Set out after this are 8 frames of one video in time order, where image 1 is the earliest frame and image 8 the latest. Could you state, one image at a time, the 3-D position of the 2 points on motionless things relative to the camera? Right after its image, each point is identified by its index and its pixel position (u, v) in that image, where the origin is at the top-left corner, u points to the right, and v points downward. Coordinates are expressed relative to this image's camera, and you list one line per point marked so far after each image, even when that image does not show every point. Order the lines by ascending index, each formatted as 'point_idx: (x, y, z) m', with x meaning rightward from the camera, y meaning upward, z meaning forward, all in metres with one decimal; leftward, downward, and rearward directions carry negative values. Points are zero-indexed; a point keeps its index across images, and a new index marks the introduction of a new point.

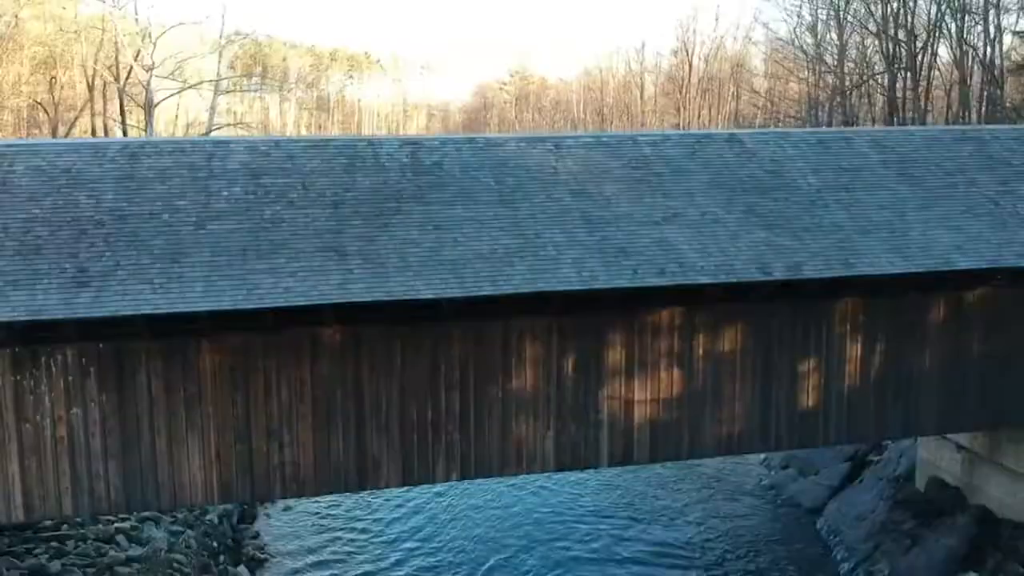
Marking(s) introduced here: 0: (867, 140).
0: (+3.9, +1.6, +10.9) m
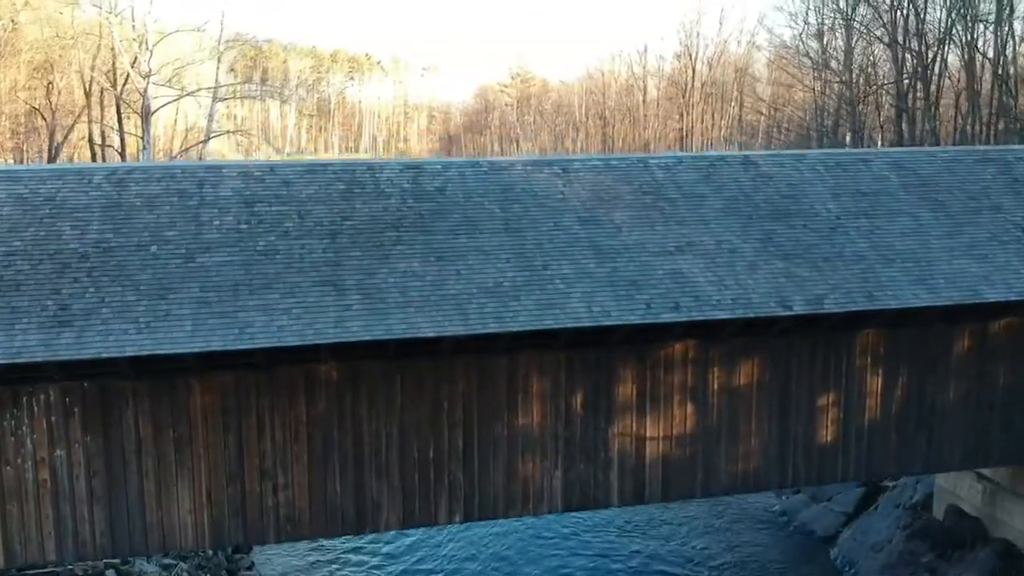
0: (+4.0, +1.3, +10.5) m
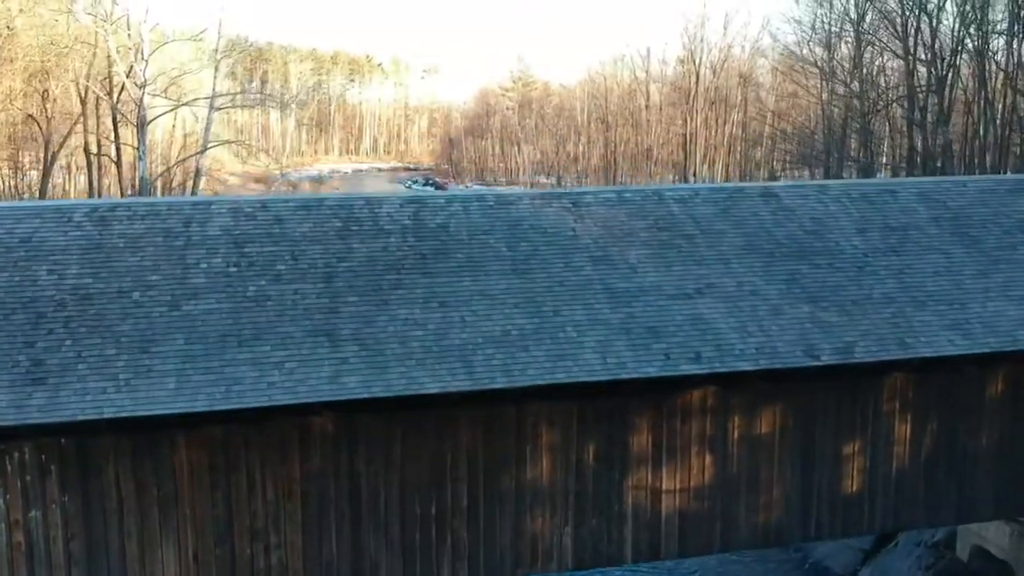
0: (+4.0, +0.9, +9.9) m
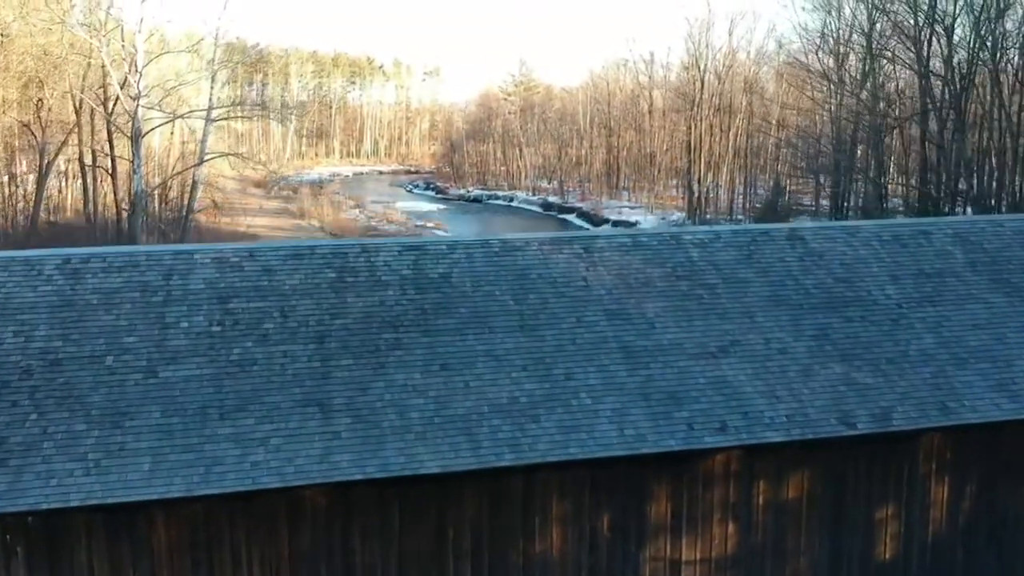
0: (+4.1, +0.5, +9.3) m
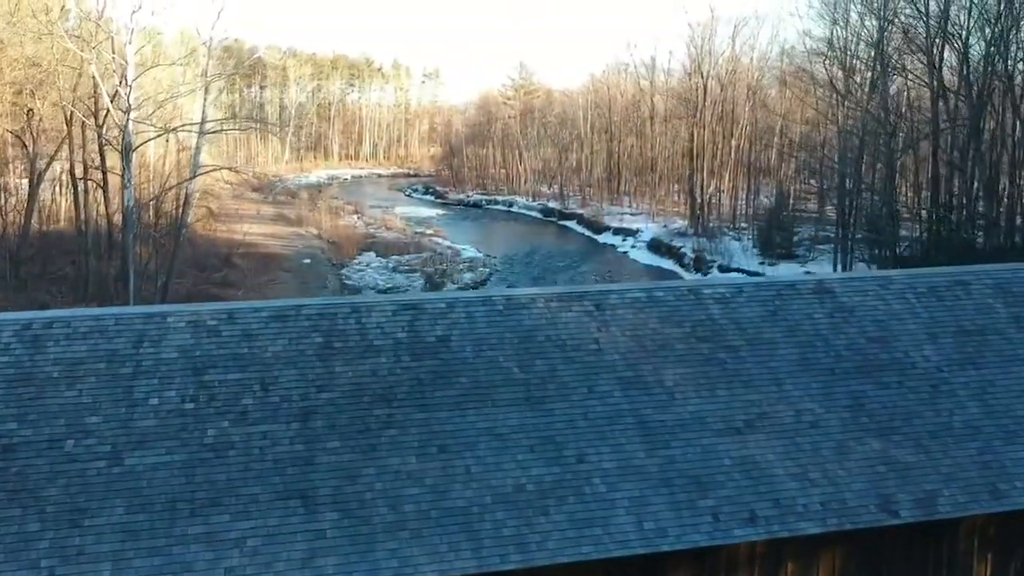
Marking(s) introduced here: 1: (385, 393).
0: (+4.1, 0.0, +8.6) m
1: (-0.9, -0.7, +6.8) m
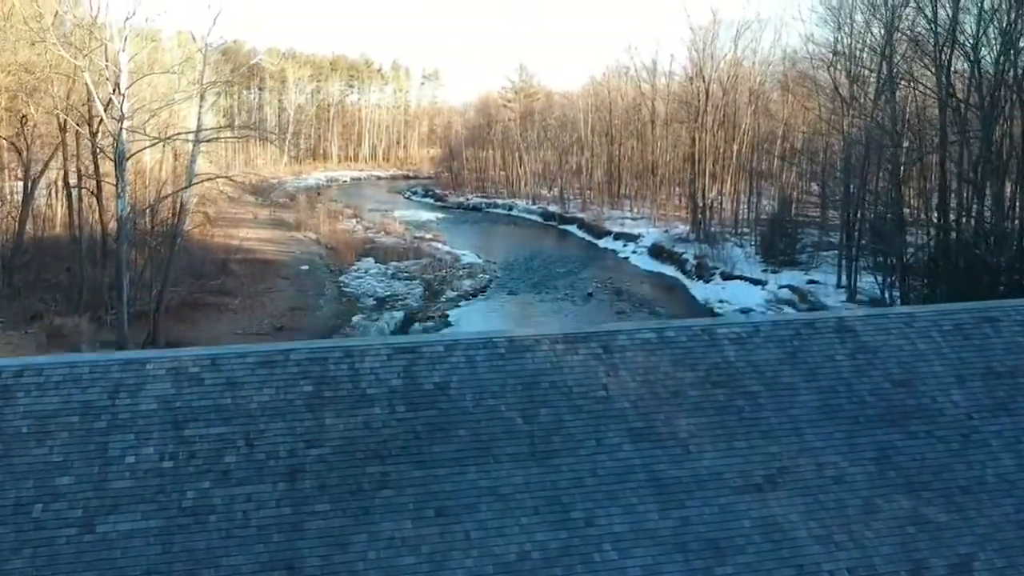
0: (+4.1, -0.3, +8.1) m
1: (-0.8, -1.0, +6.3) m
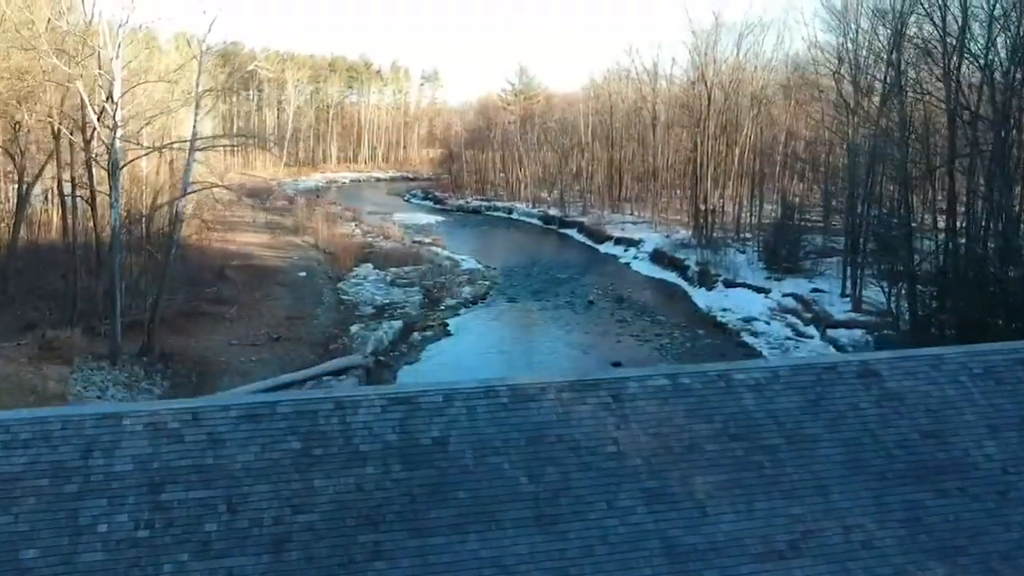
0: (+4.2, -0.6, +7.6) m
1: (-0.8, -1.3, +5.9) m
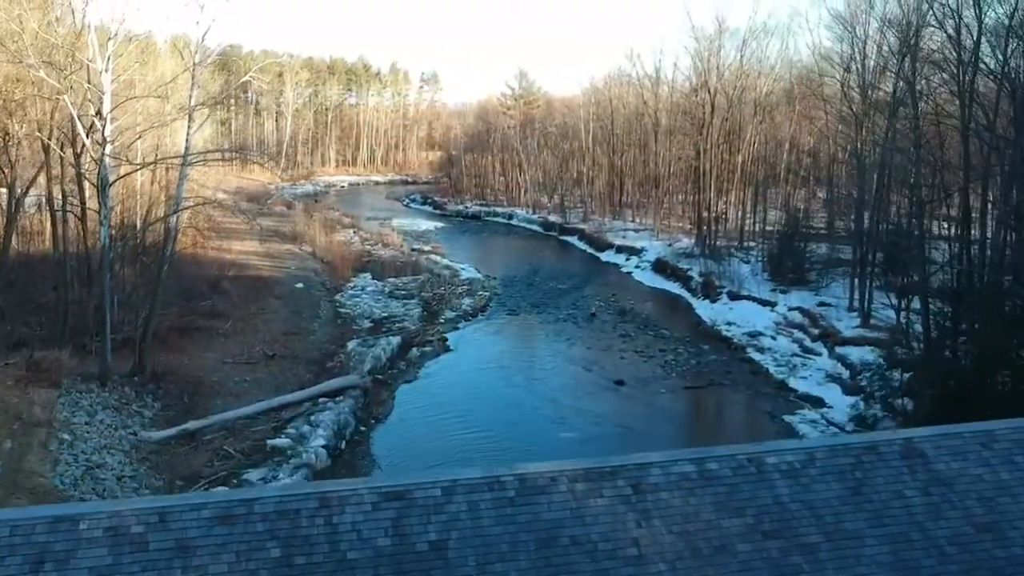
0: (+4.2, -1.1, +6.9) m
1: (-0.8, -1.8, +5.1) m
